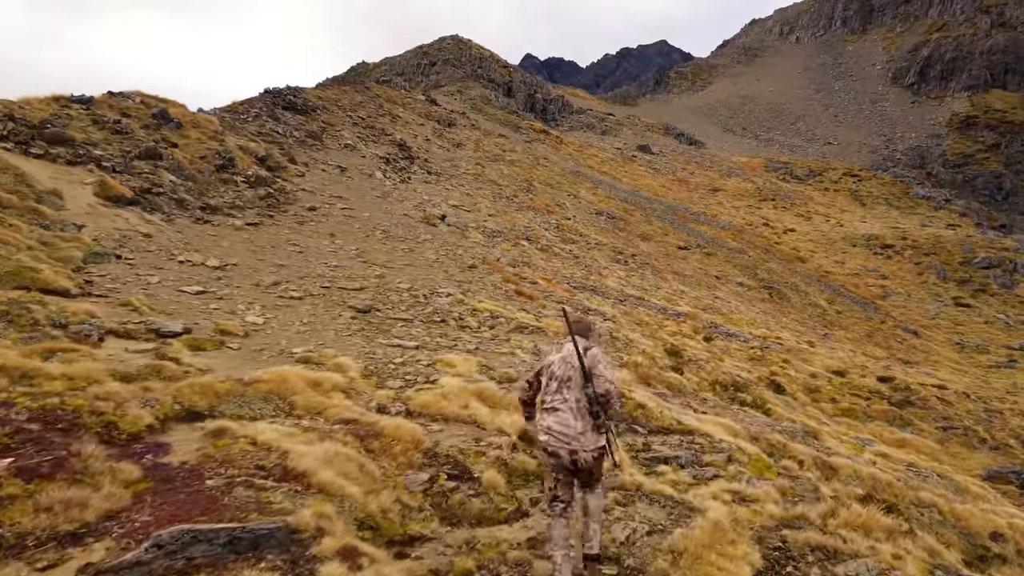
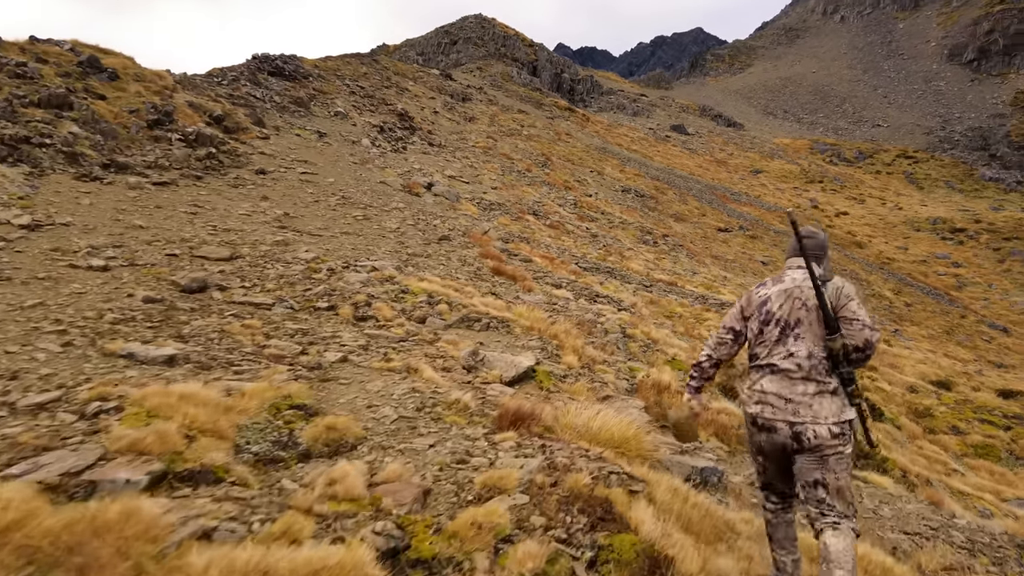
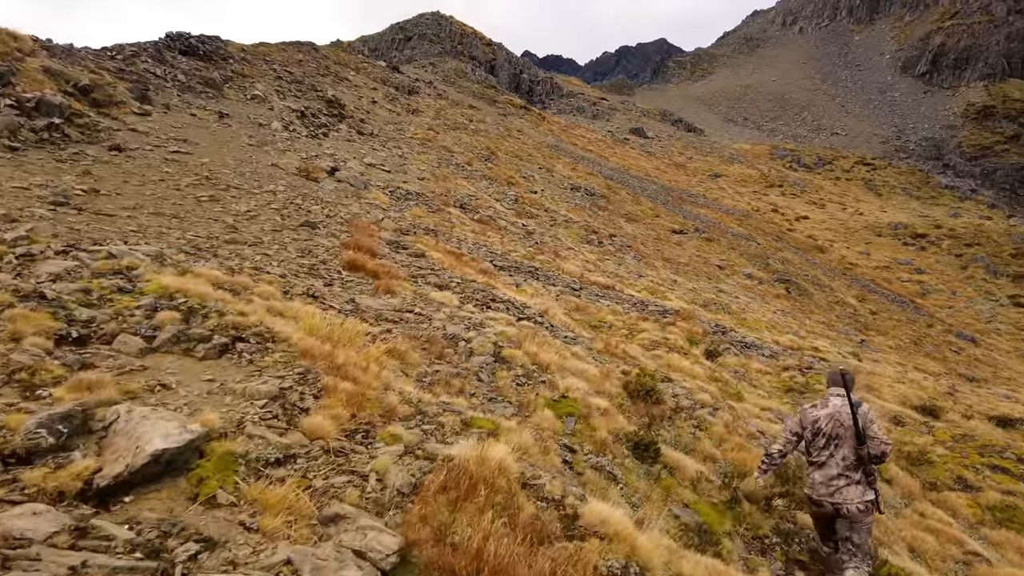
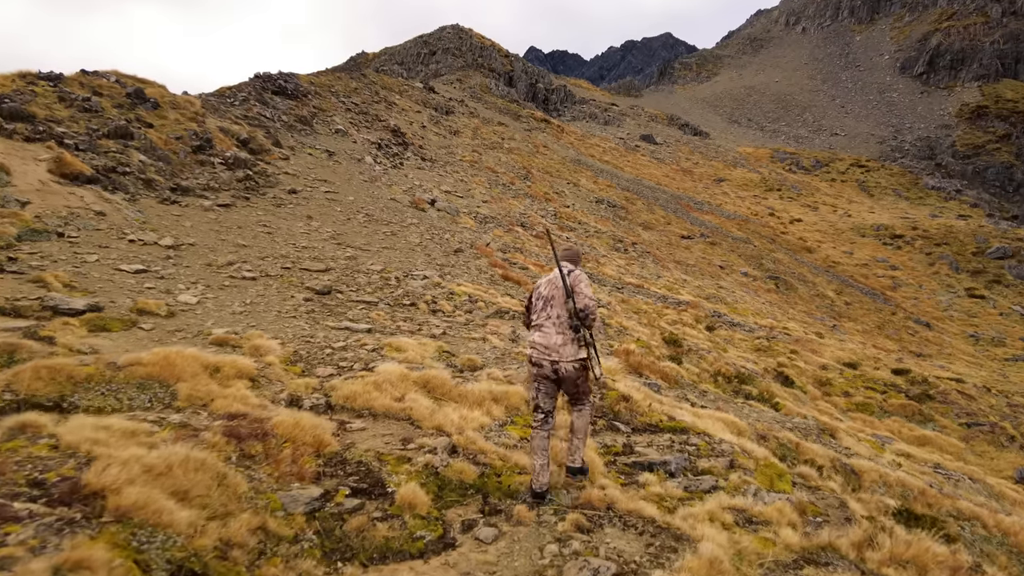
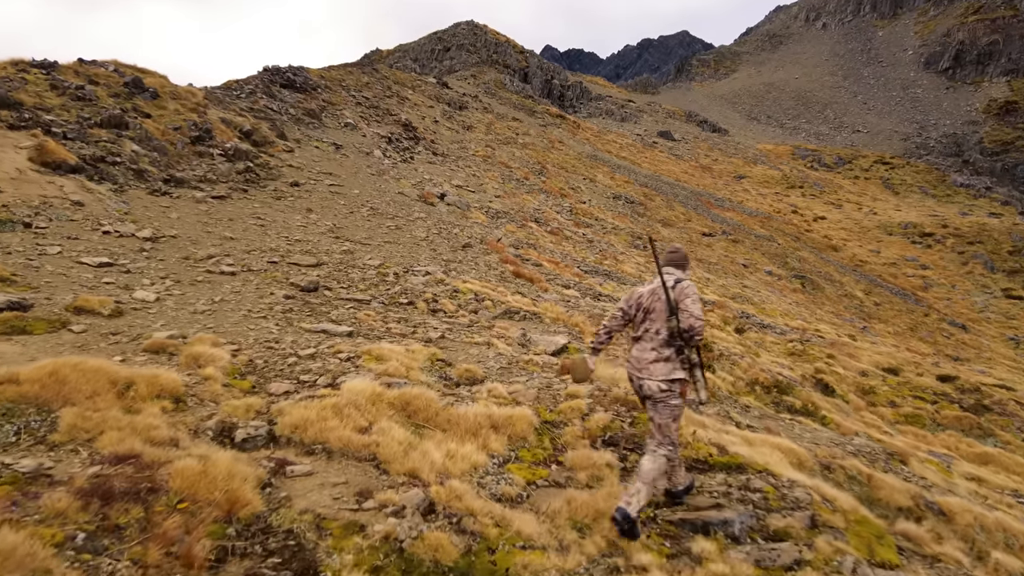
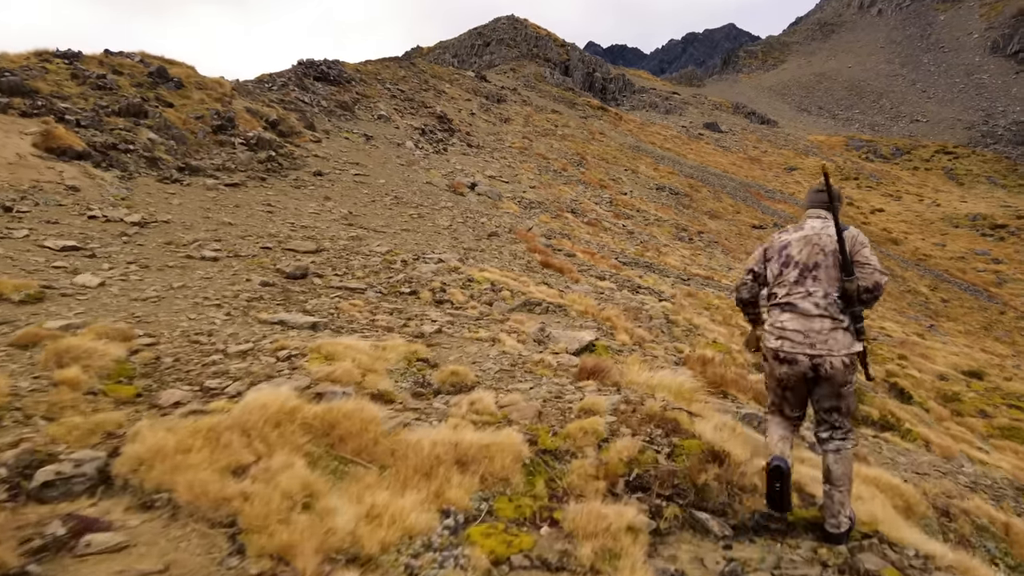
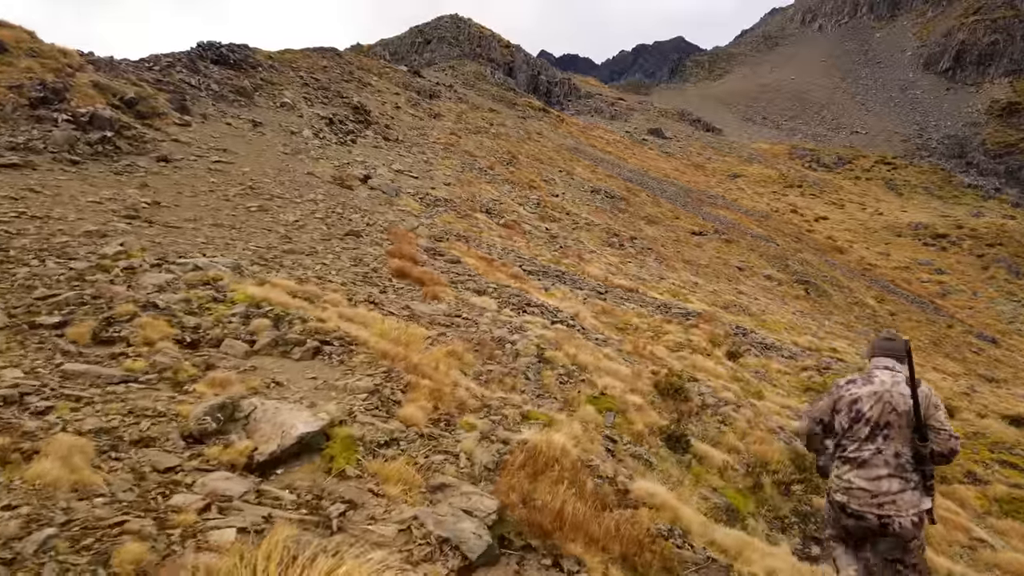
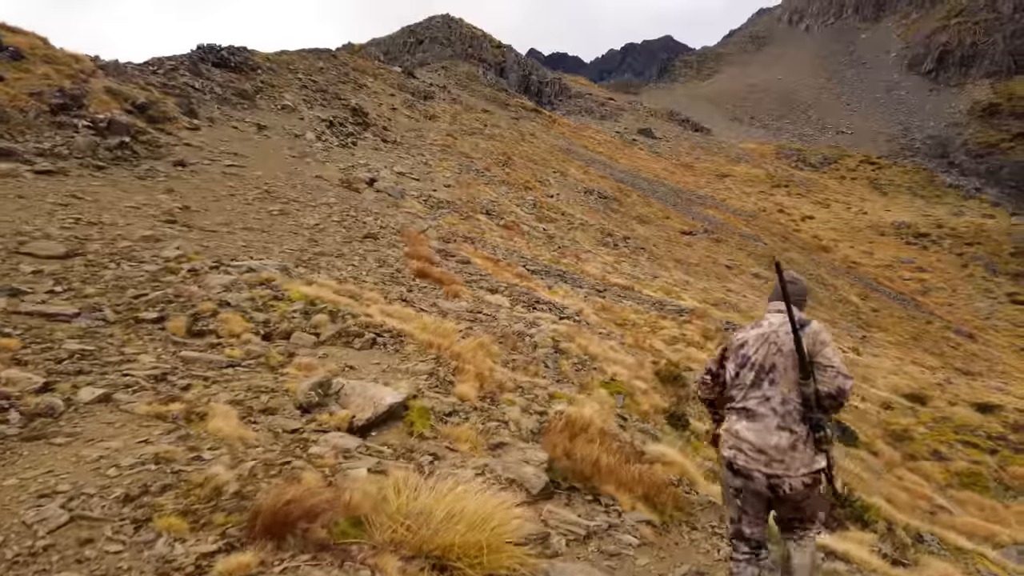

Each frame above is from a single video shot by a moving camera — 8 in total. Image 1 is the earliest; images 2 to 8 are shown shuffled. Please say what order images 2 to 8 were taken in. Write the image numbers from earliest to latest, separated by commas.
4, 5, 6, 2, 8, 7, 3
